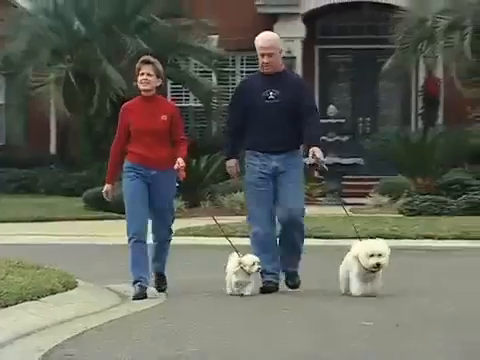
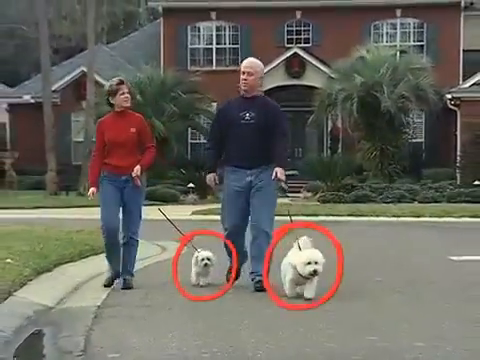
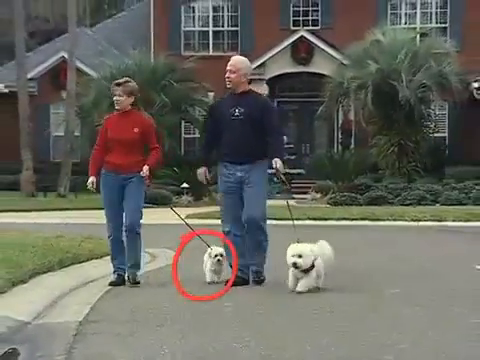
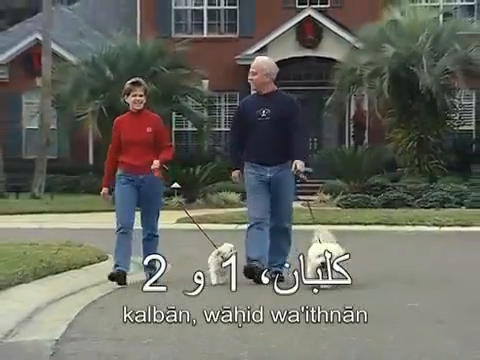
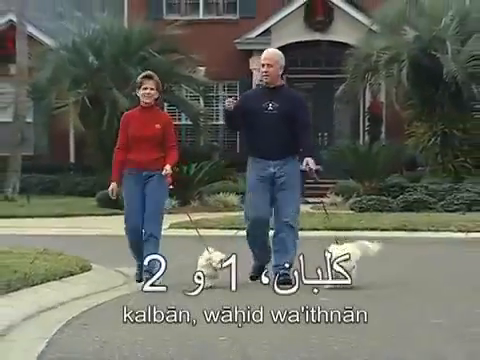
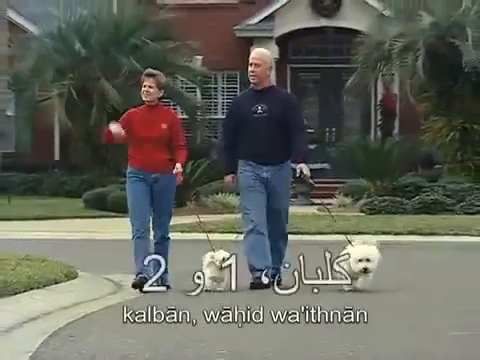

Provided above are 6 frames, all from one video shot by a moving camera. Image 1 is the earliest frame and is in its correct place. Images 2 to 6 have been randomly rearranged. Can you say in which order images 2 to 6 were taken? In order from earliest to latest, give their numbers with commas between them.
6, 5, 4, 3, 2
